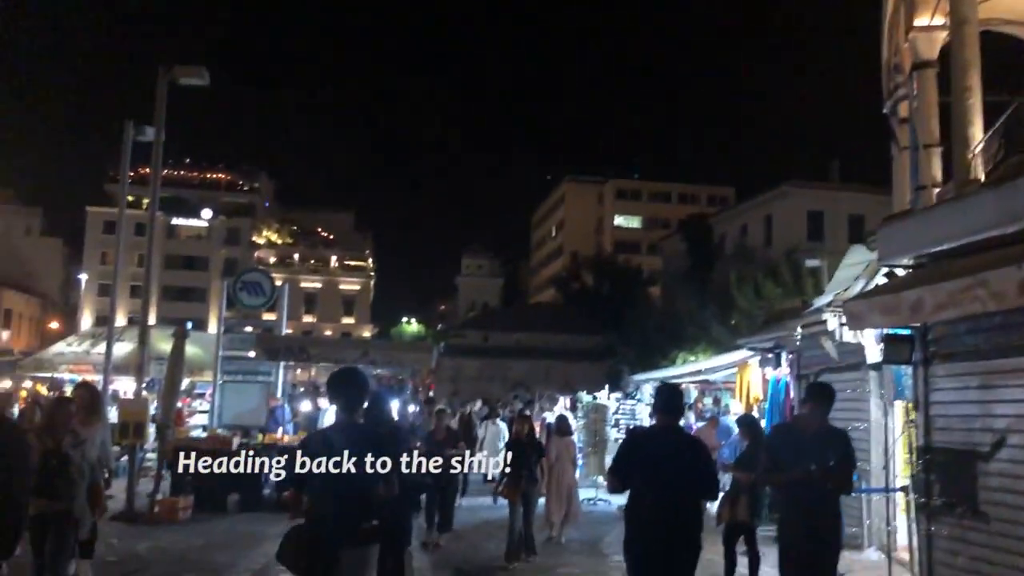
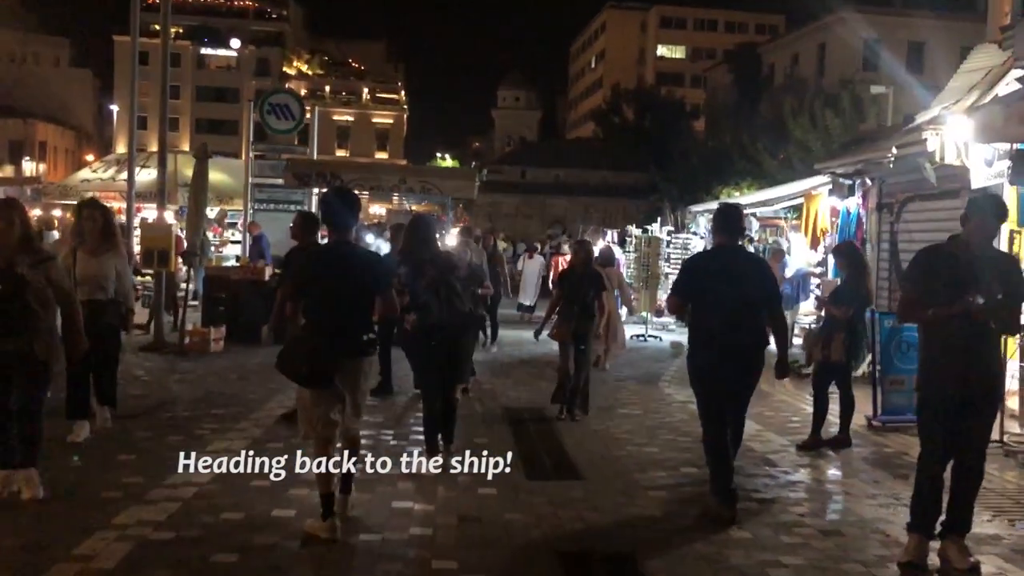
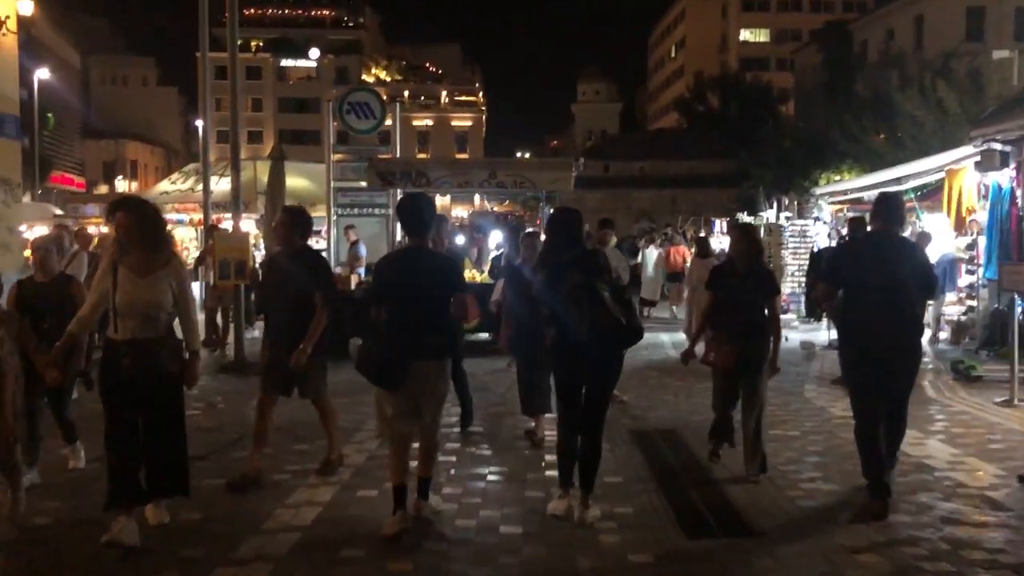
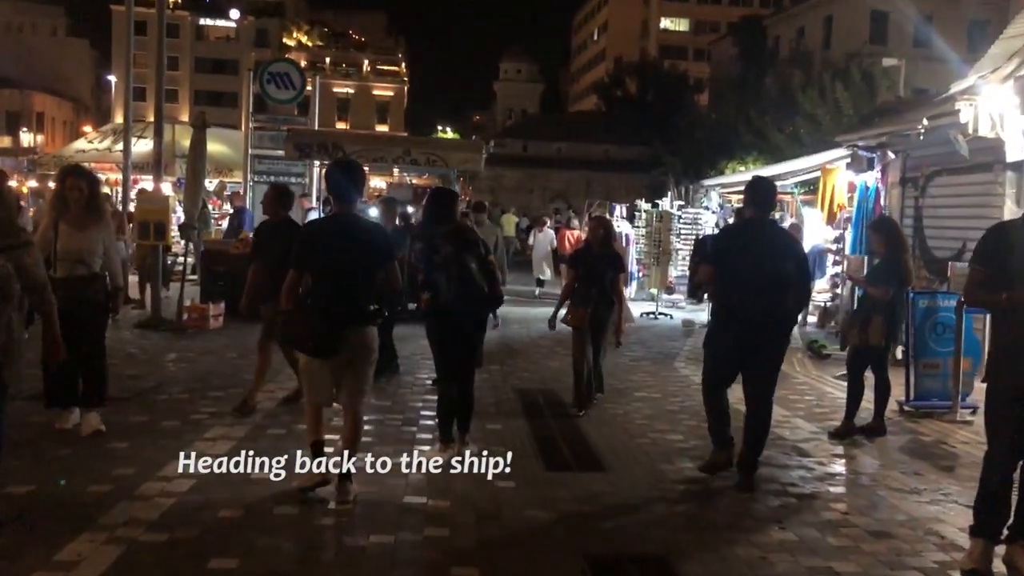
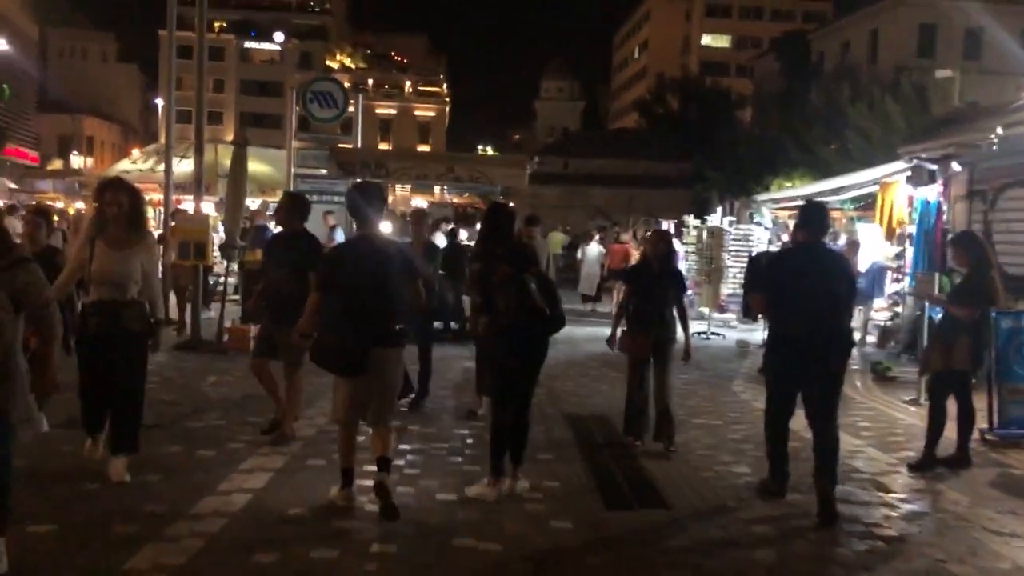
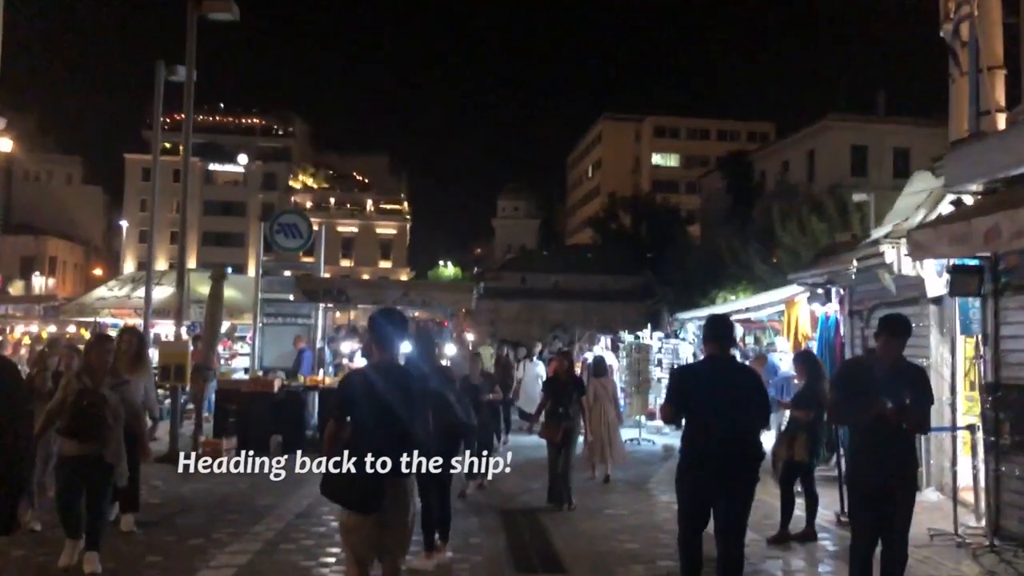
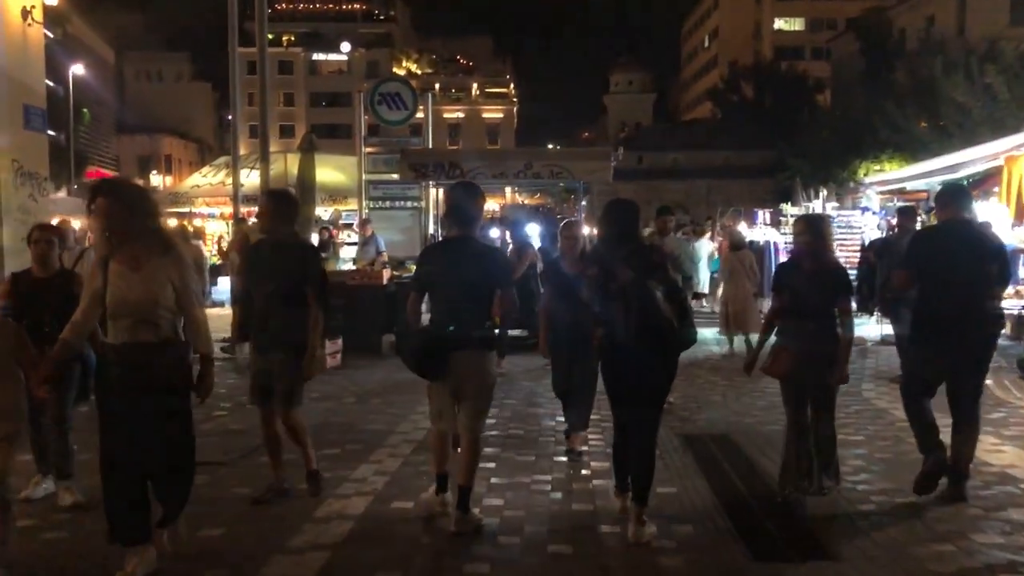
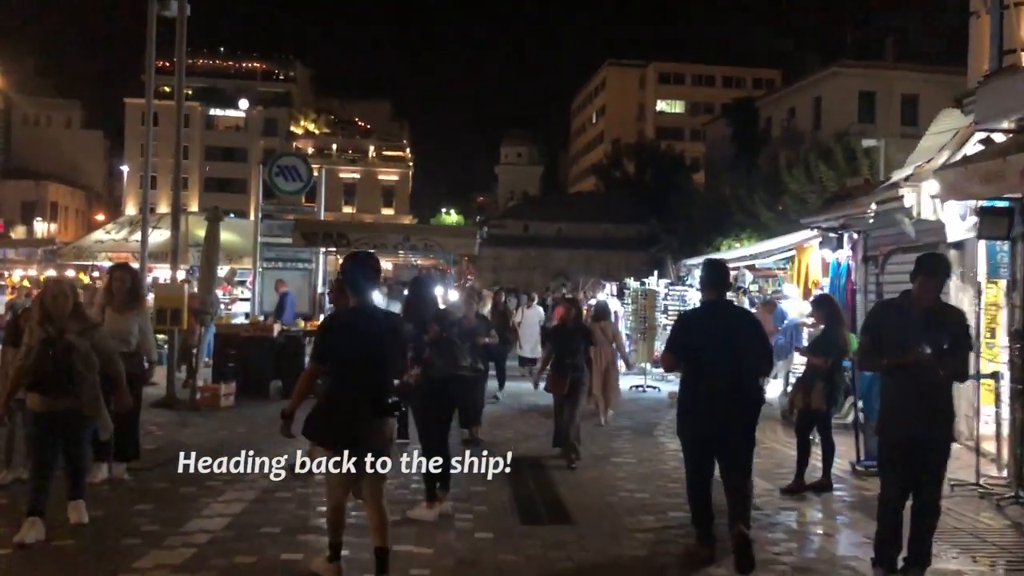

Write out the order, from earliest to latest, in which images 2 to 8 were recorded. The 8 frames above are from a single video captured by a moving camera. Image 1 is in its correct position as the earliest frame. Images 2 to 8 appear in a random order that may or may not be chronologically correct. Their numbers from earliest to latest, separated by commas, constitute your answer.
6, 8, 2, 4, 5, 3, 7
